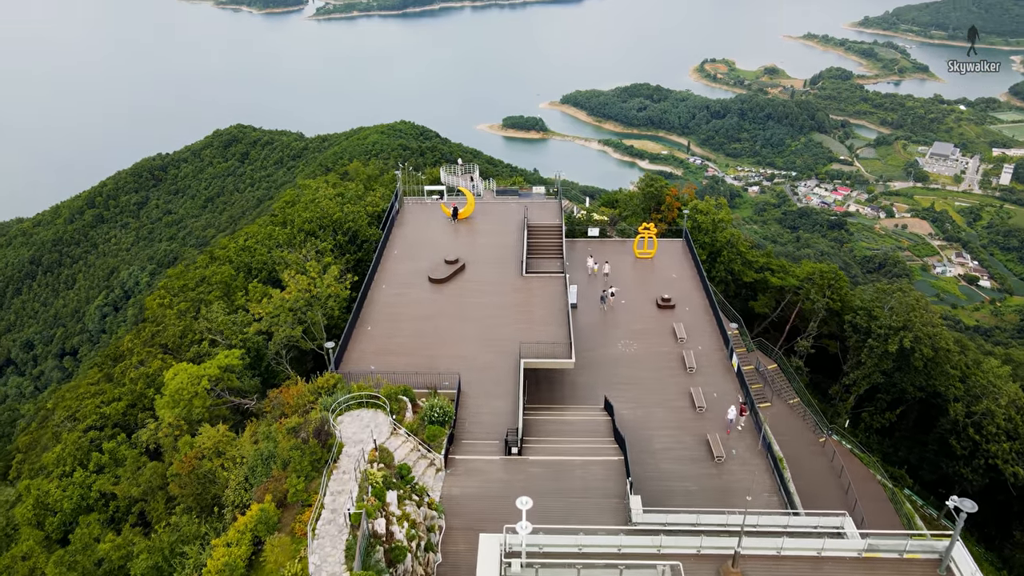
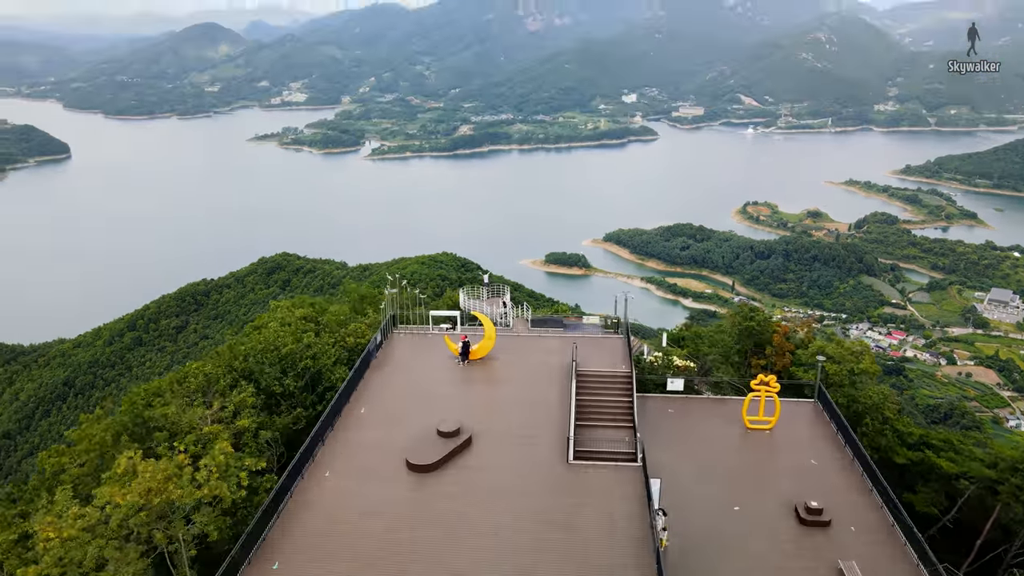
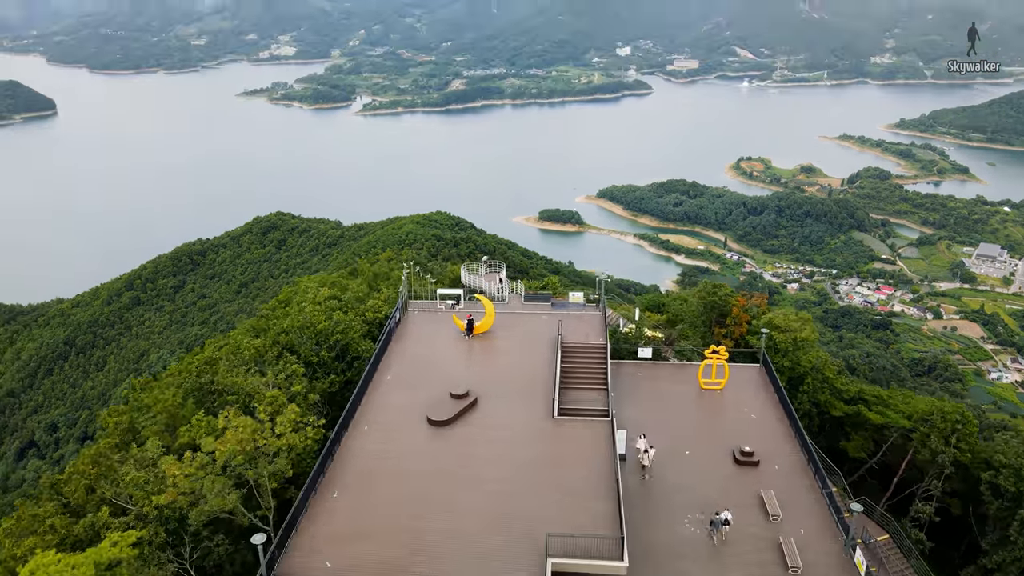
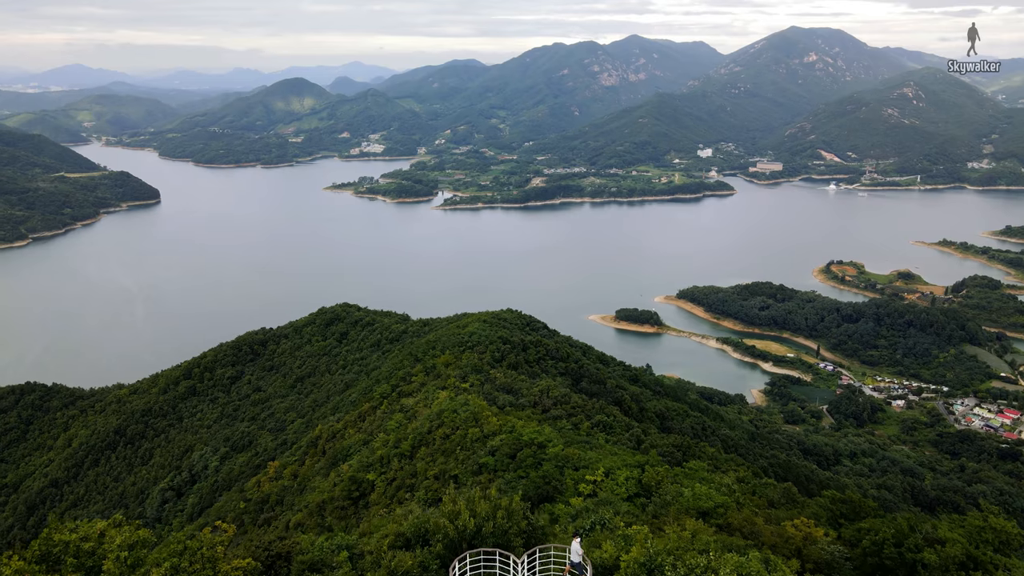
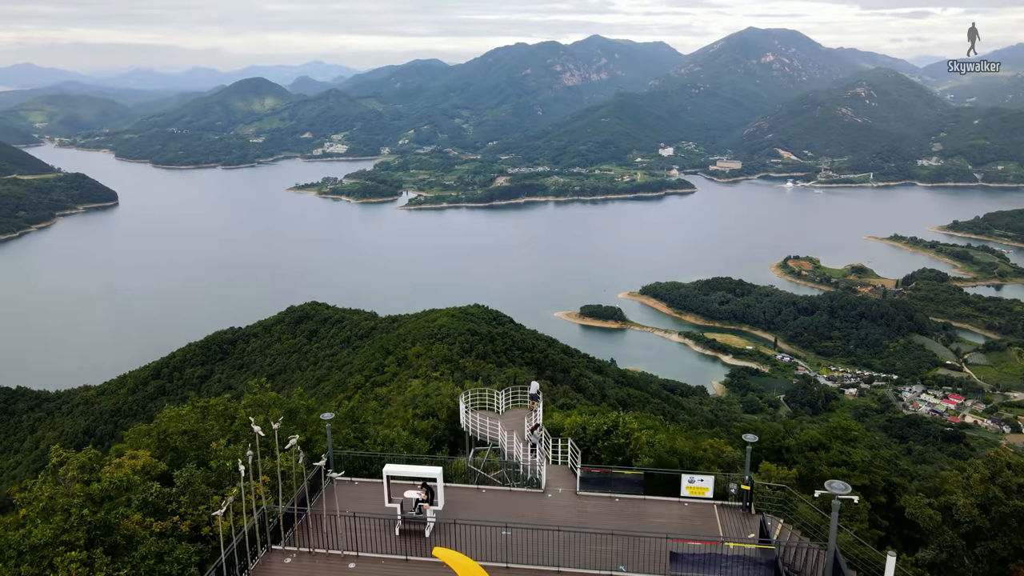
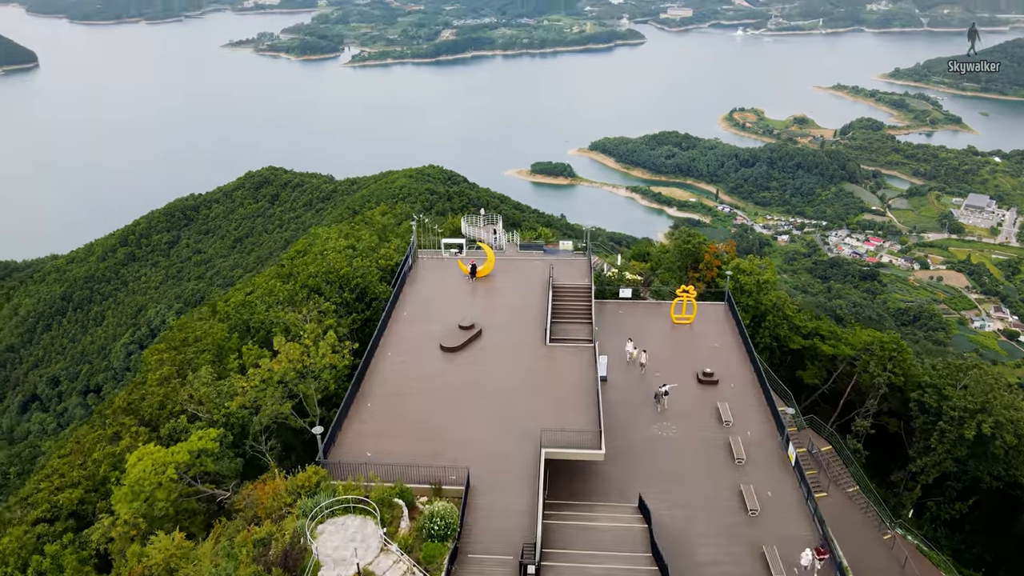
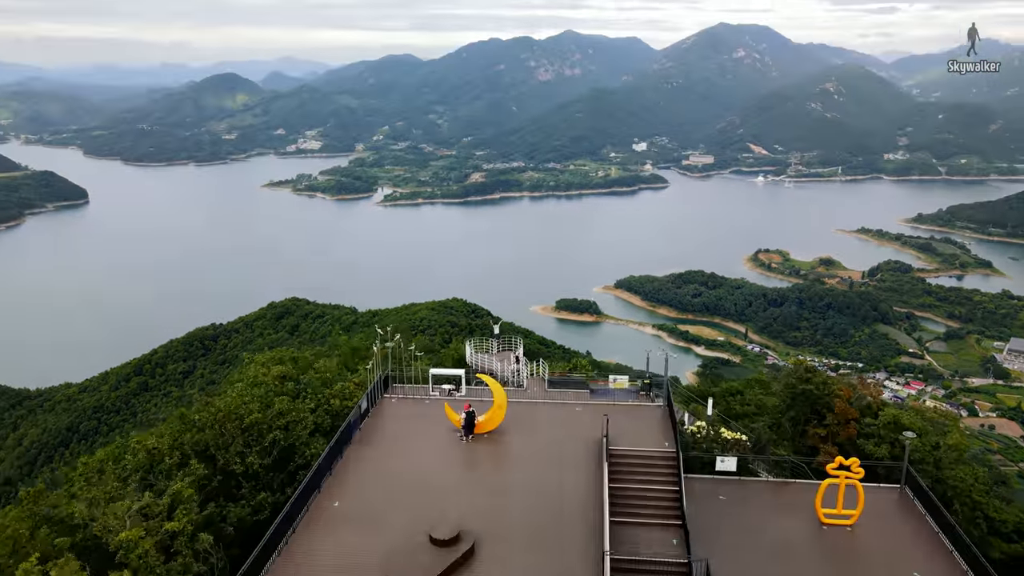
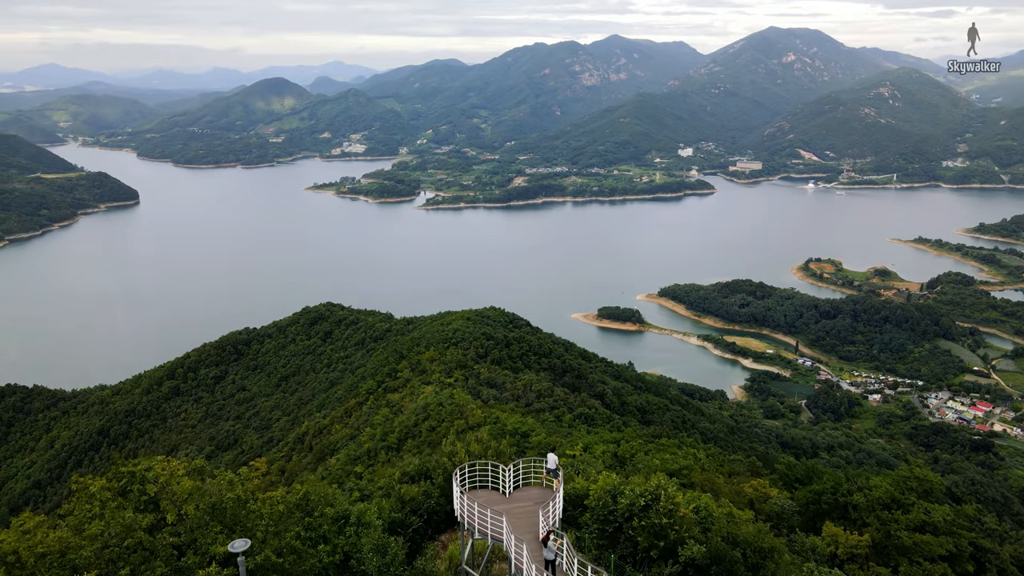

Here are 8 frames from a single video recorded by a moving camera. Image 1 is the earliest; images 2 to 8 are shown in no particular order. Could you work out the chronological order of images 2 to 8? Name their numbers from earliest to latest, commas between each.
6, 3, 2, 7, 5, 8, 4
